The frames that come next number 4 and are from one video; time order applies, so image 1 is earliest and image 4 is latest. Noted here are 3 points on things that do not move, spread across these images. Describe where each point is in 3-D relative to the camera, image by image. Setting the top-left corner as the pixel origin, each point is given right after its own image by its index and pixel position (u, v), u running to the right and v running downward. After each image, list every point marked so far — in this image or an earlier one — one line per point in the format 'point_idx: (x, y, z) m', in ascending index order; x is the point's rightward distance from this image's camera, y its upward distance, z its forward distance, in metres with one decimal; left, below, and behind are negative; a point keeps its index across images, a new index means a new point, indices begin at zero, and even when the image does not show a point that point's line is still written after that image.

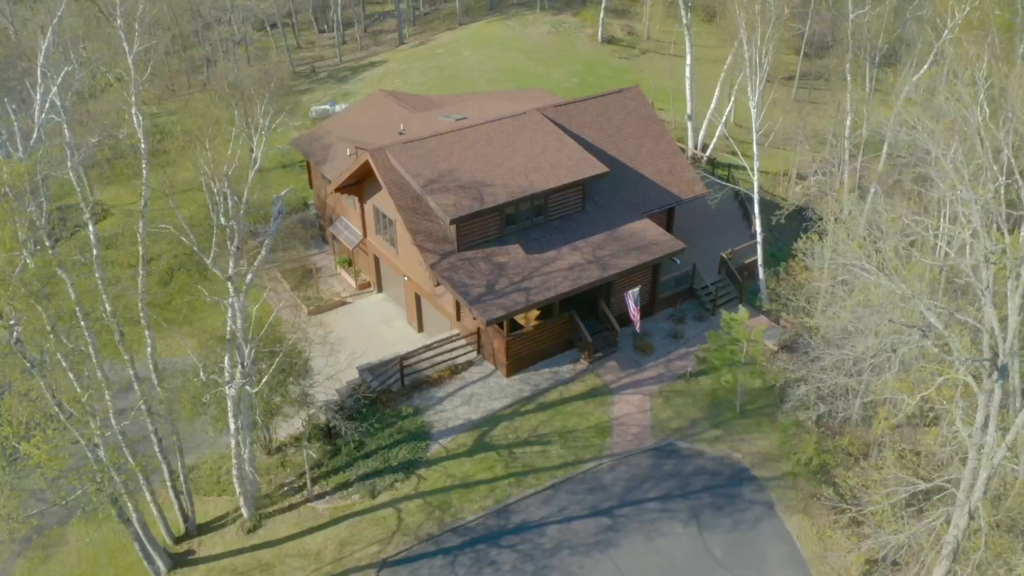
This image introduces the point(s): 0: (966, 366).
0: (+8.5, -1.4, +14.1) m
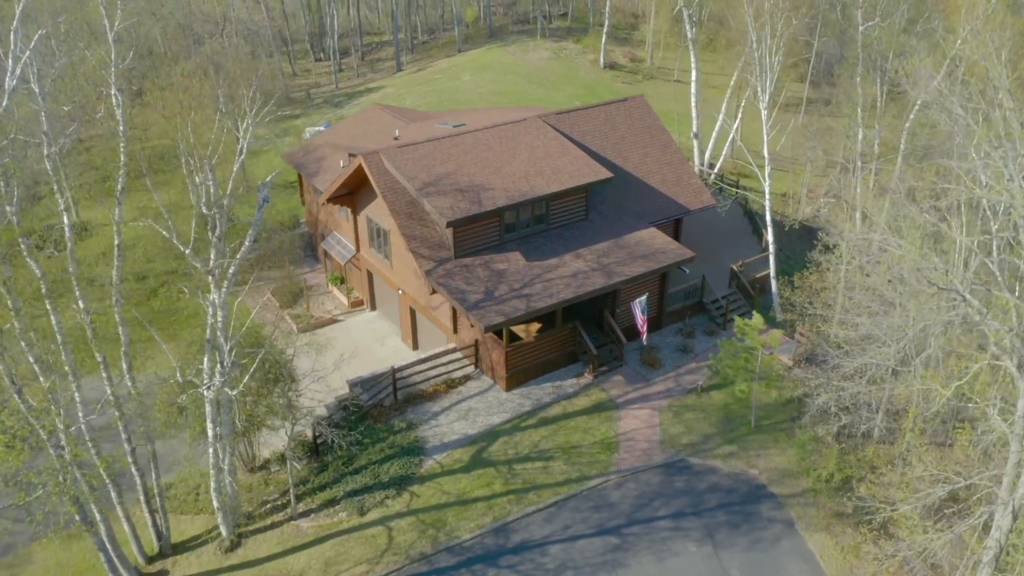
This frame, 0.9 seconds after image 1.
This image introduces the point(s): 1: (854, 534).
0: (+8.6, -1.1, +12.9) m
1: (+8.5, -6.1, +18.7) m
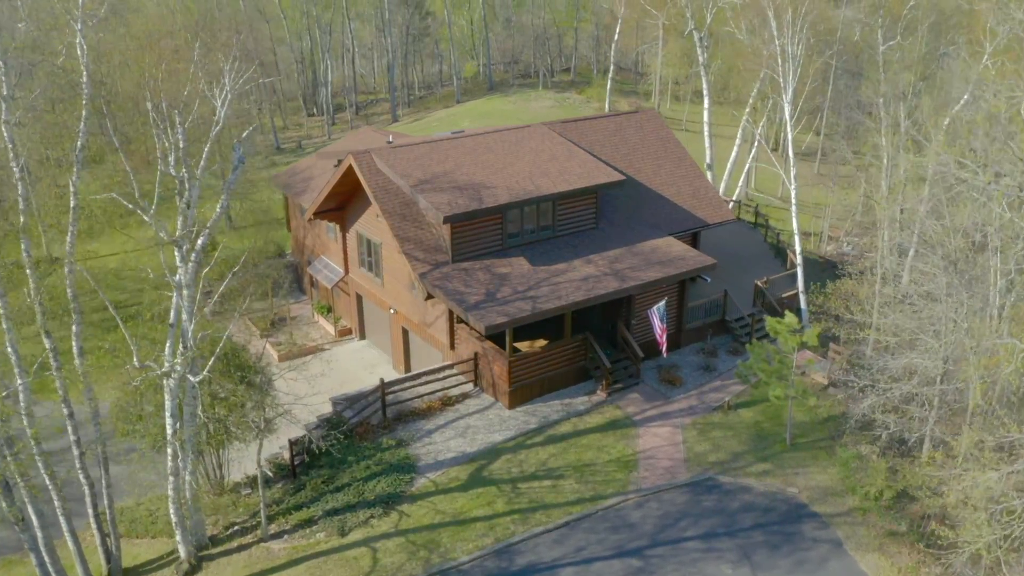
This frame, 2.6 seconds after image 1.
0: (+8.7, 0.0, +10.9) m
1: (+8.6, -5.7, +16.0) m
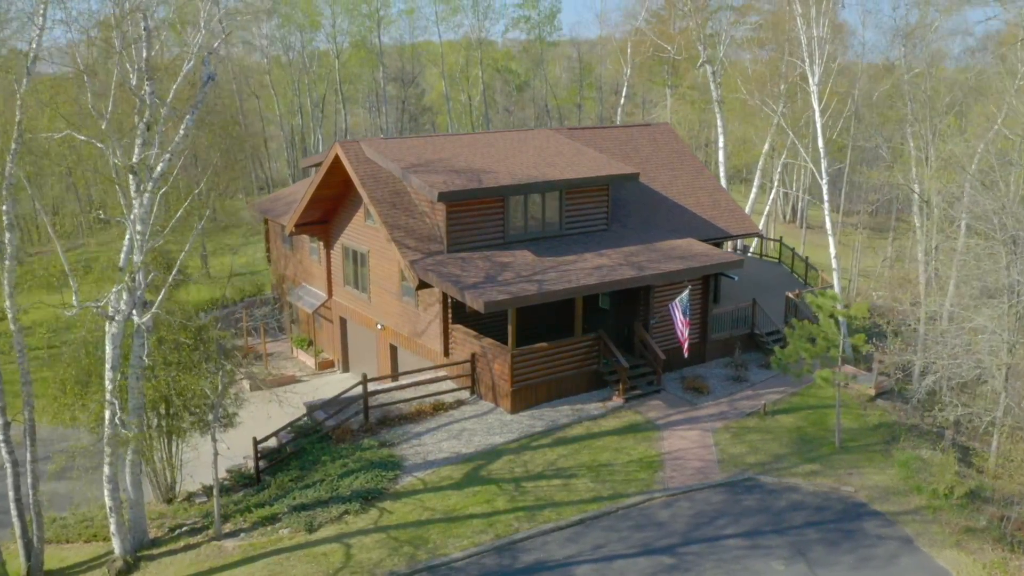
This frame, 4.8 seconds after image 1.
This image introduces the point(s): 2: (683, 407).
0: (+8.8, +1.8, +9.0) m
1: (+8.6, -4.6, +13.2) m
2: (+4.3, -3.0, +19.1) m
